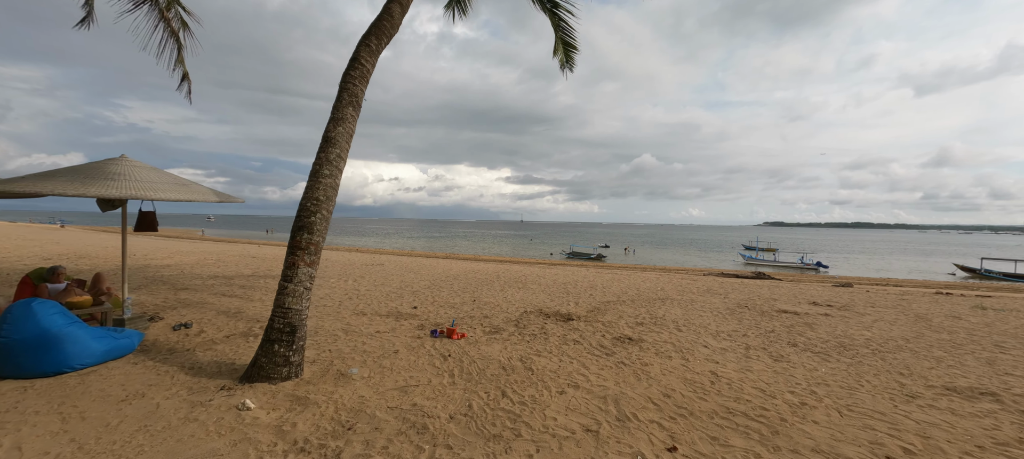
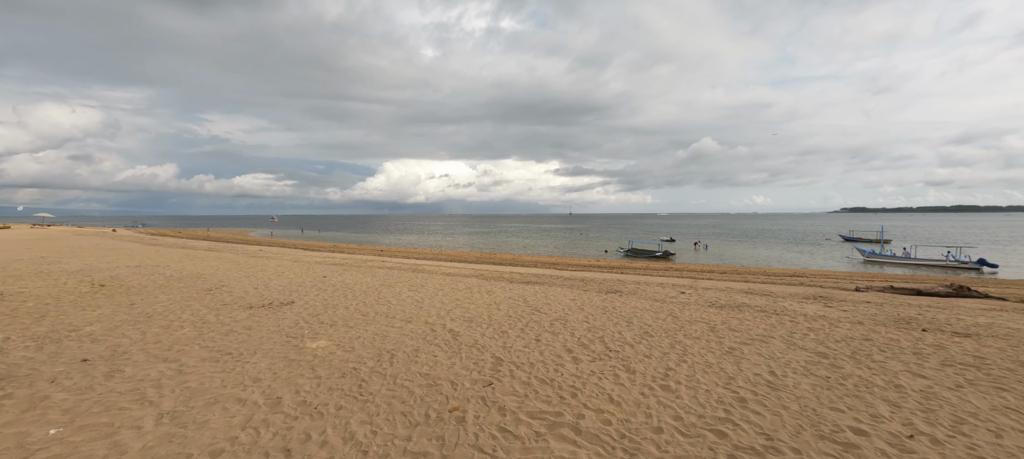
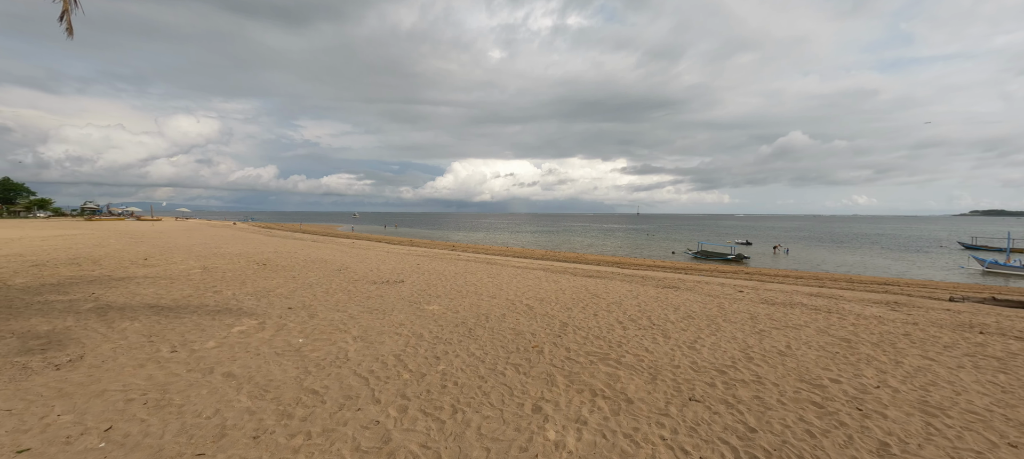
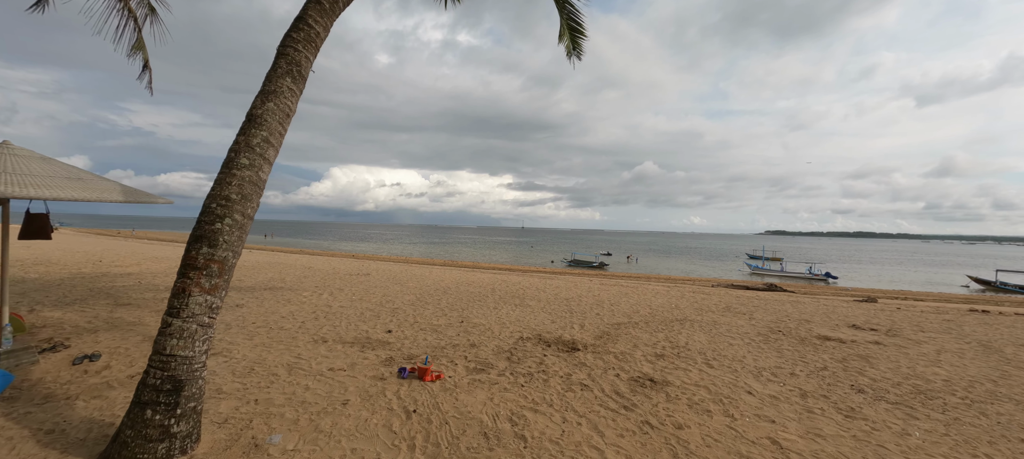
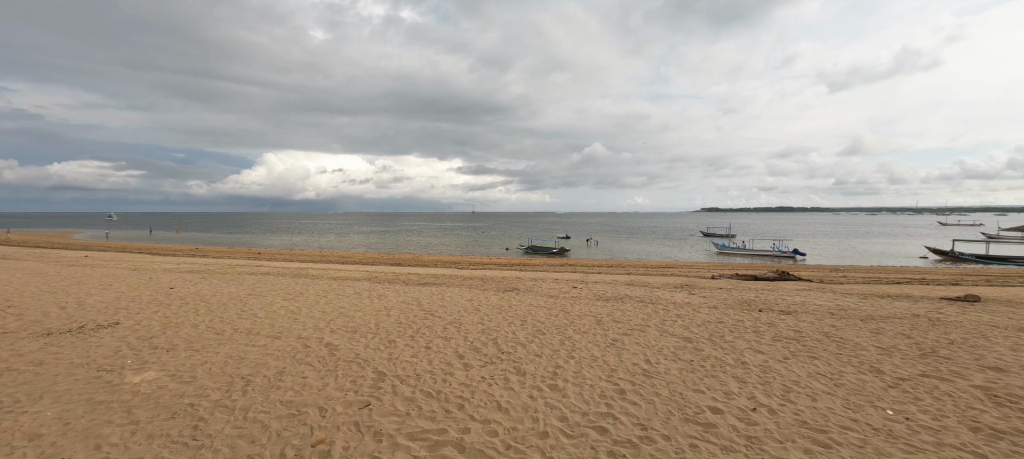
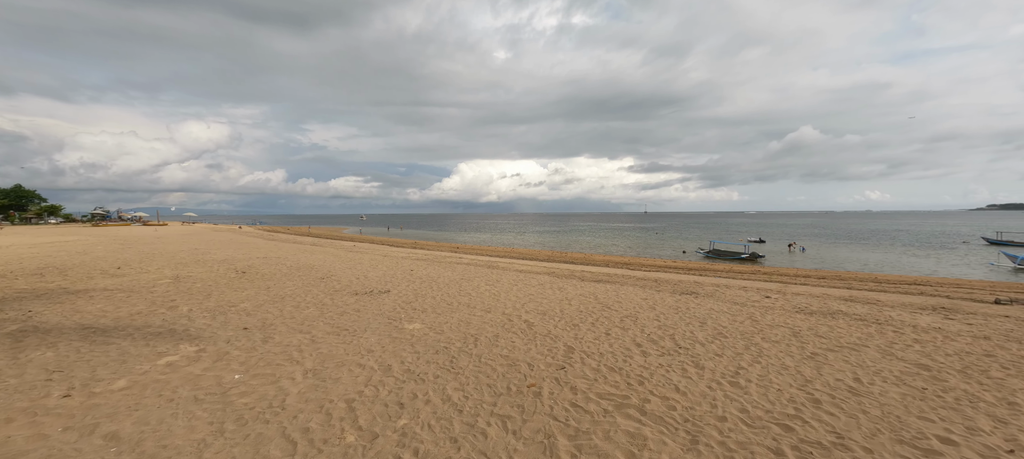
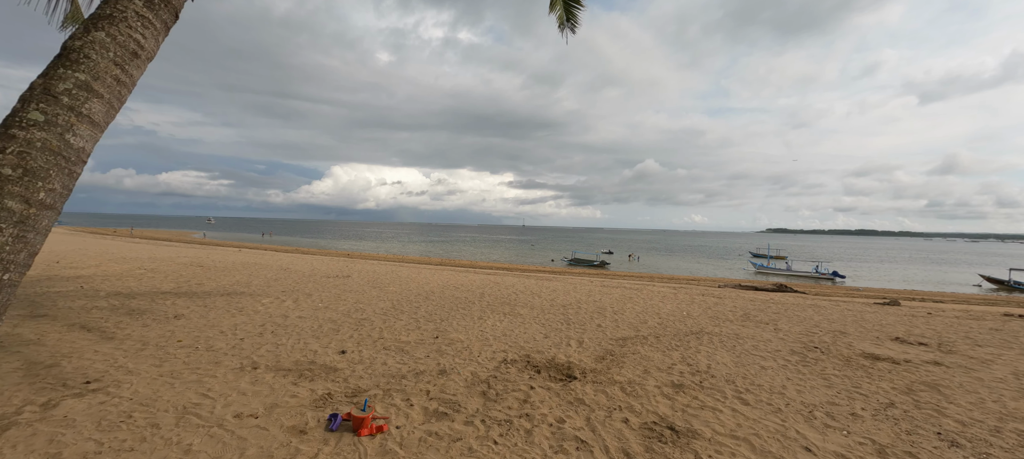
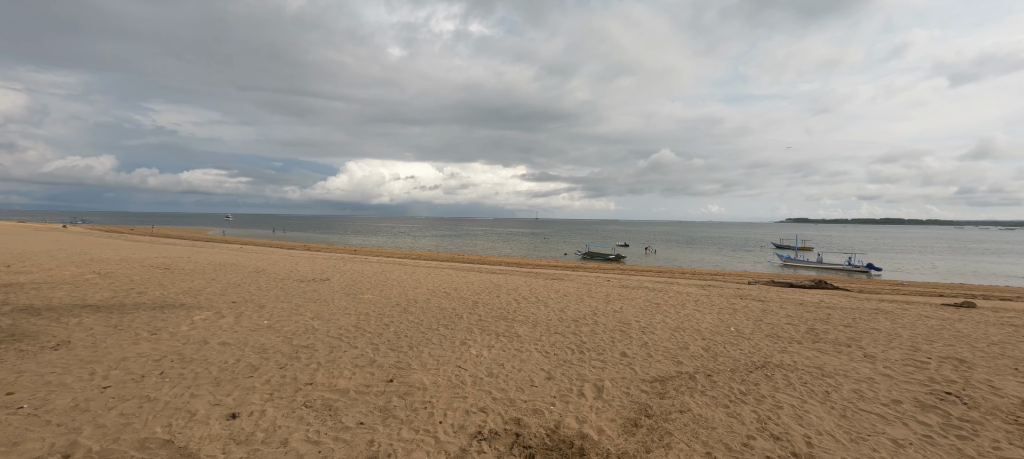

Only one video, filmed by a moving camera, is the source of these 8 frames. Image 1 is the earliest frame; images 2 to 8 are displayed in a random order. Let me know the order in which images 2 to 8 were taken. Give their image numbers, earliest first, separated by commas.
4, 7, 8, 3, 6, 2, 5
